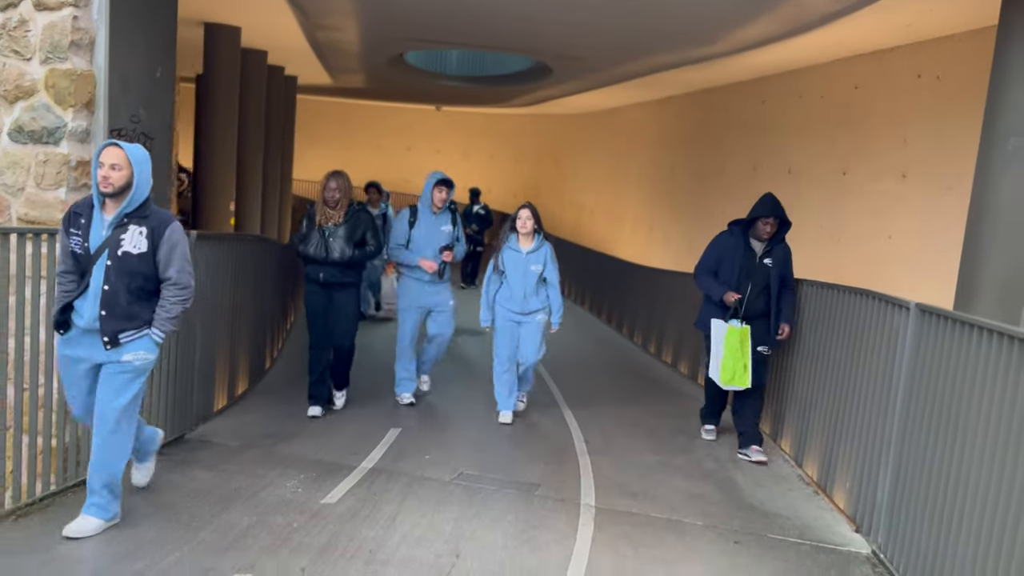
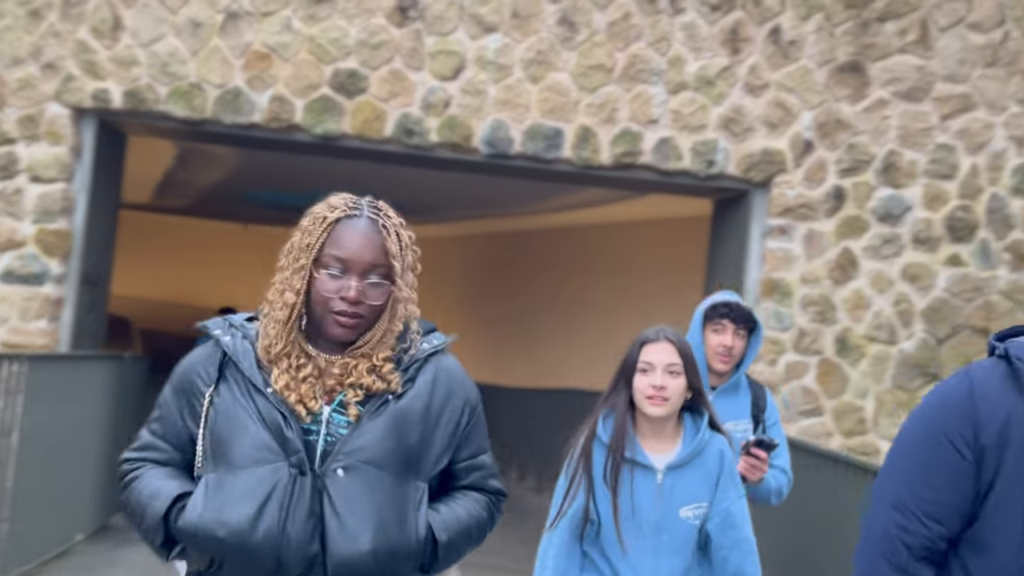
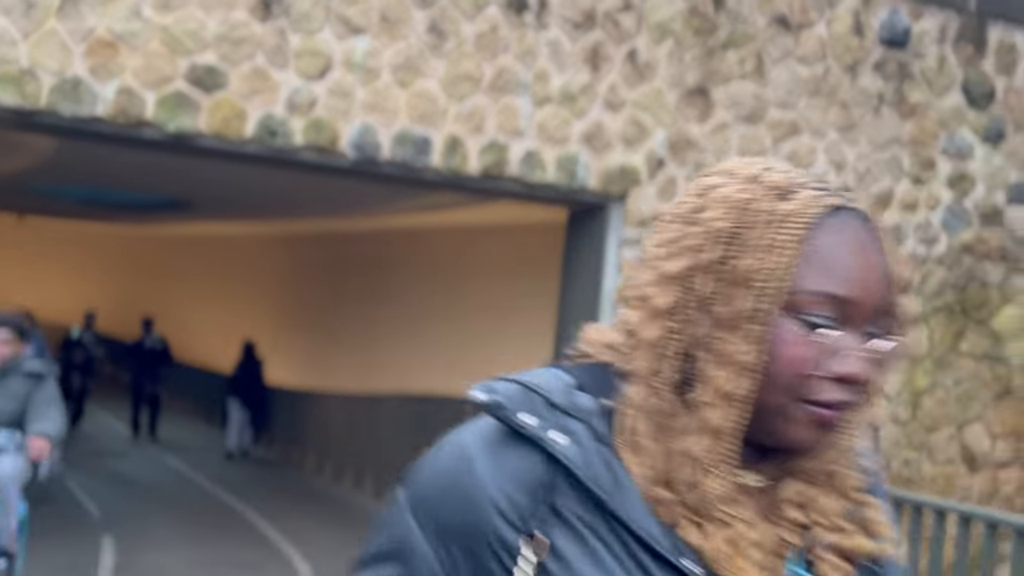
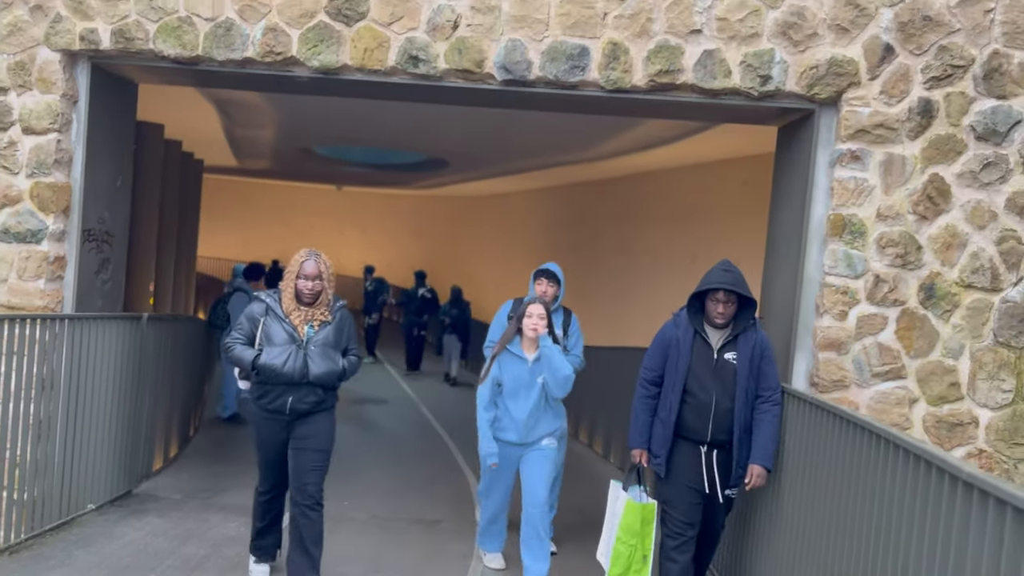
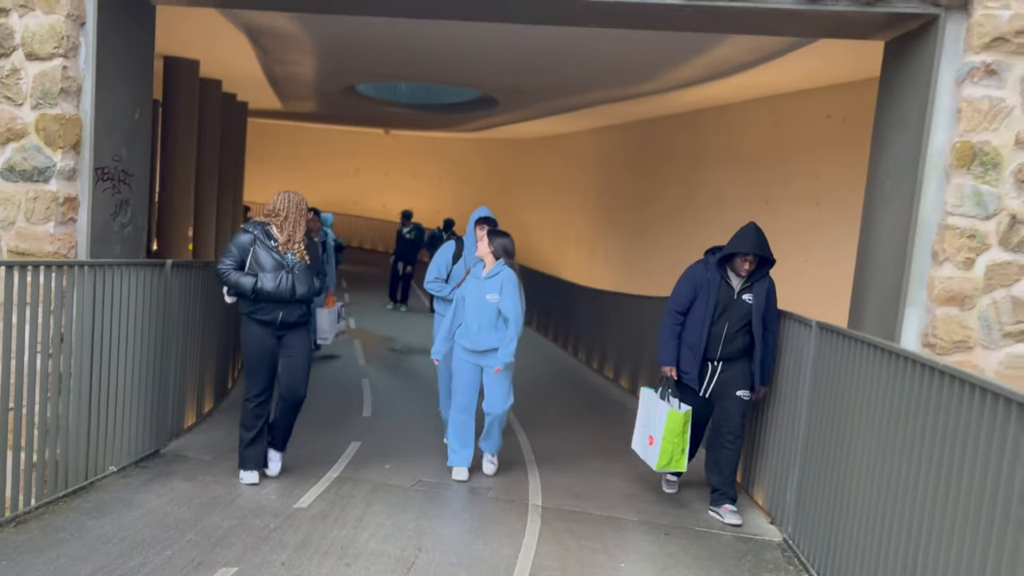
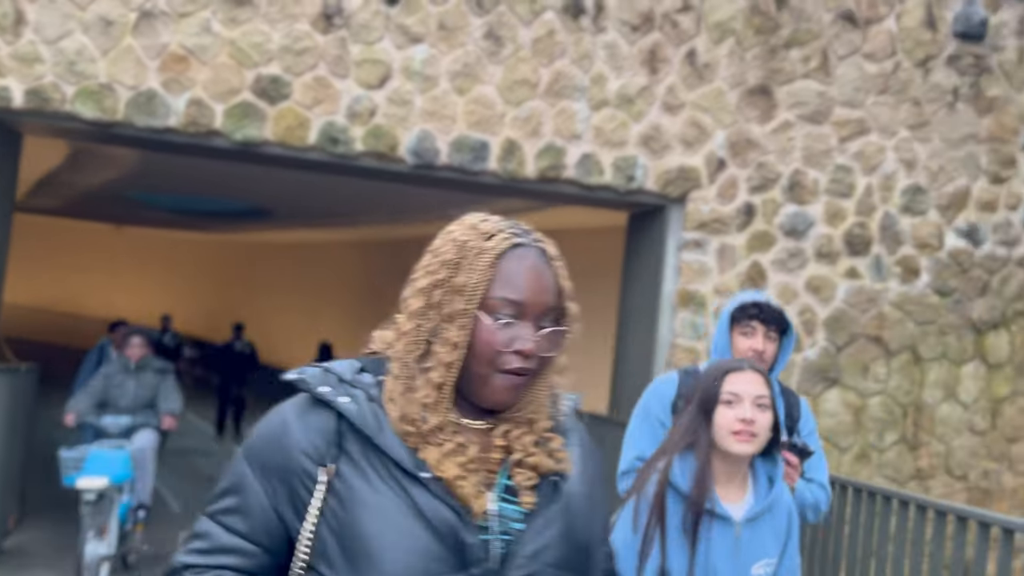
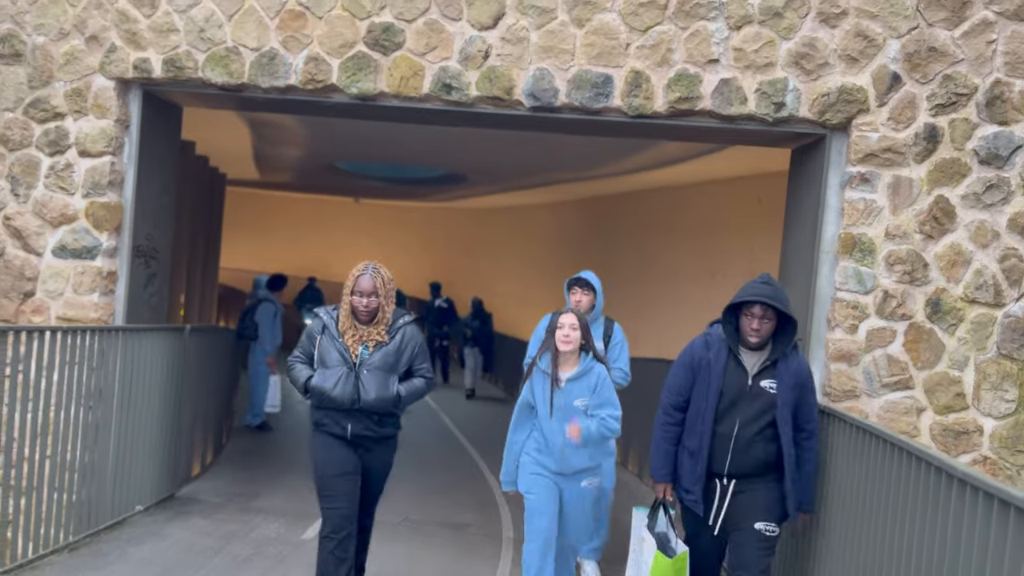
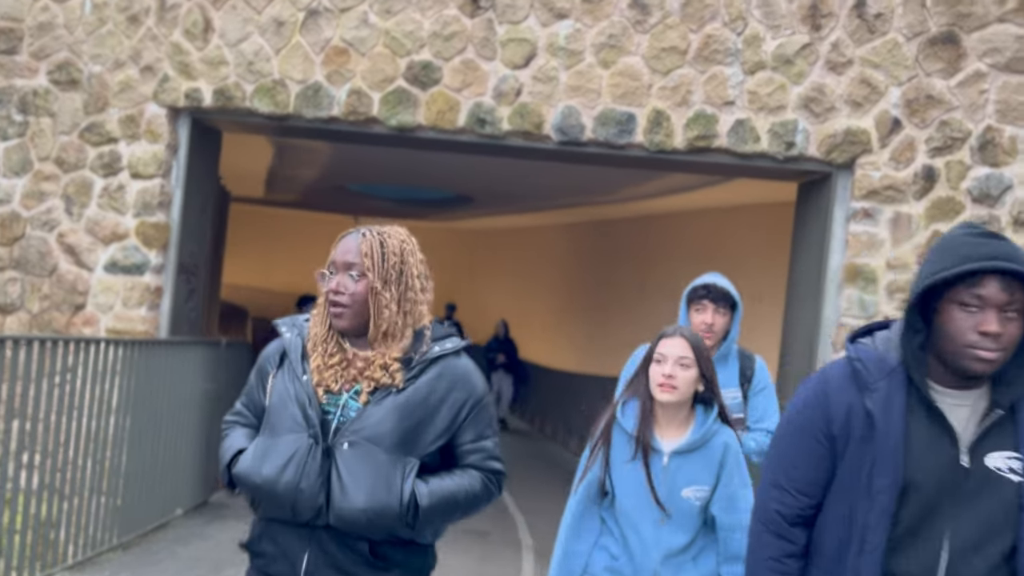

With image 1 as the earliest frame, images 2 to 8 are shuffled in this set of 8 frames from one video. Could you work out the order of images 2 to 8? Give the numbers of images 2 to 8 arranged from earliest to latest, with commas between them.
5, 4, 7, 8, 2, 6, 3
